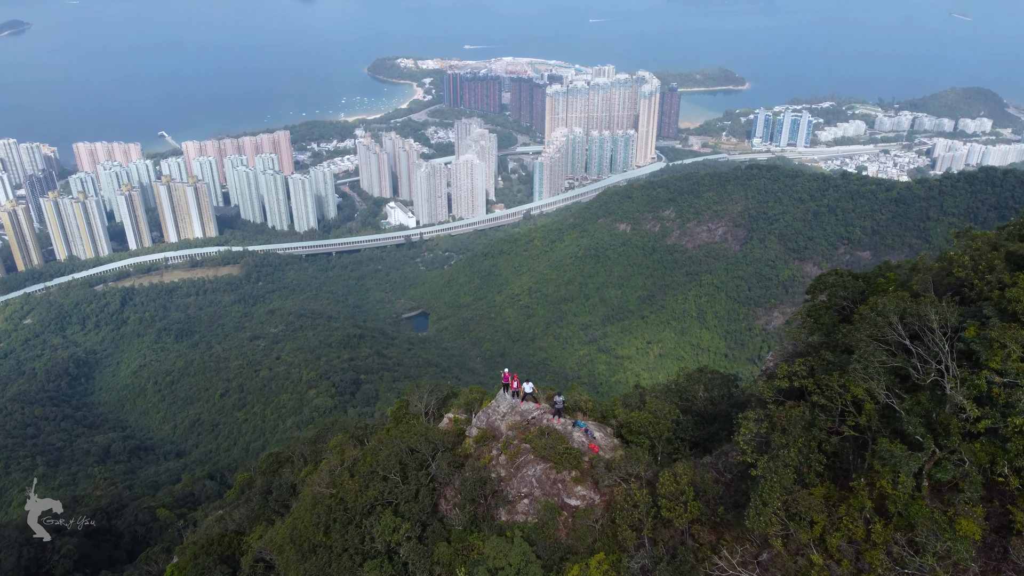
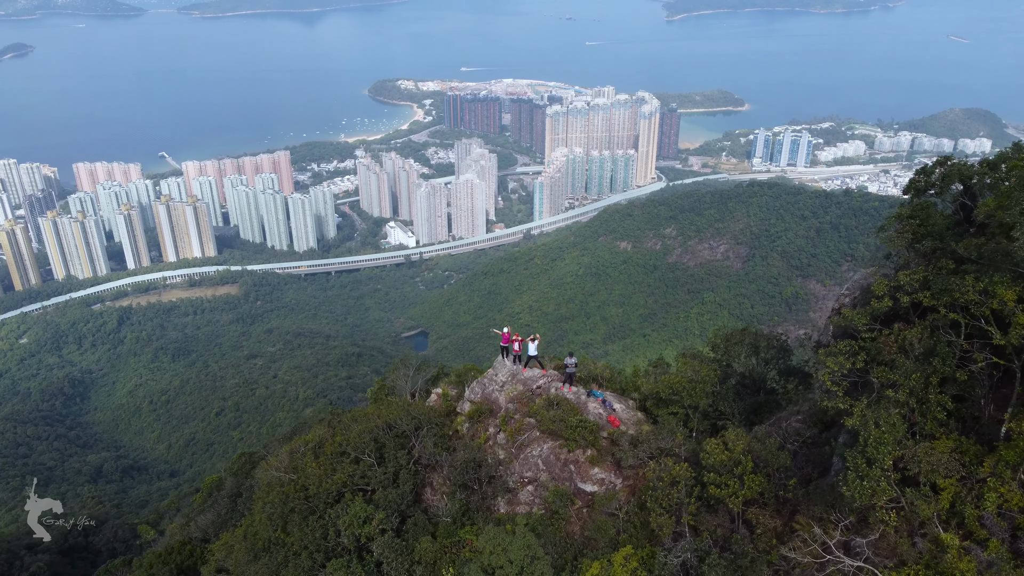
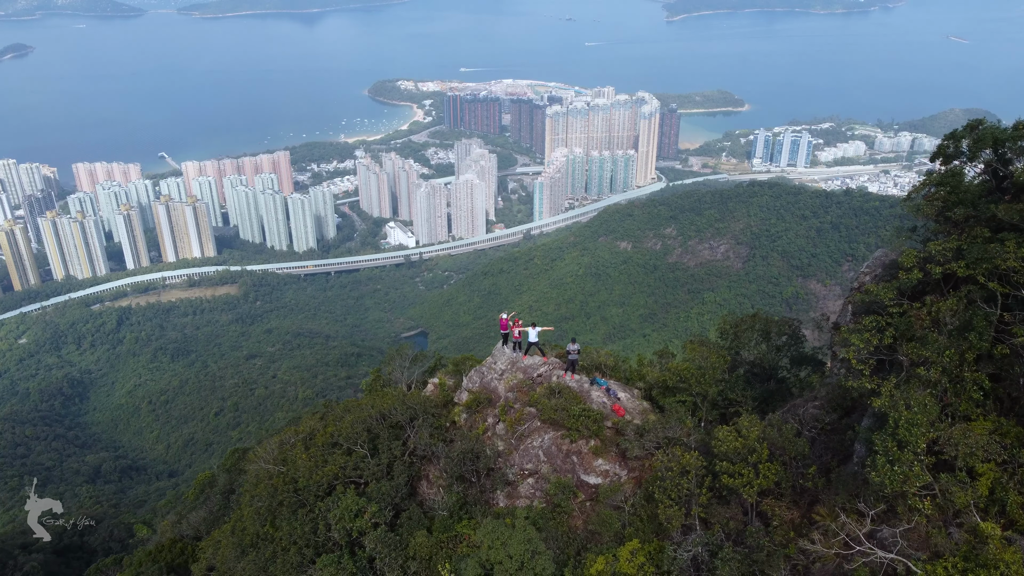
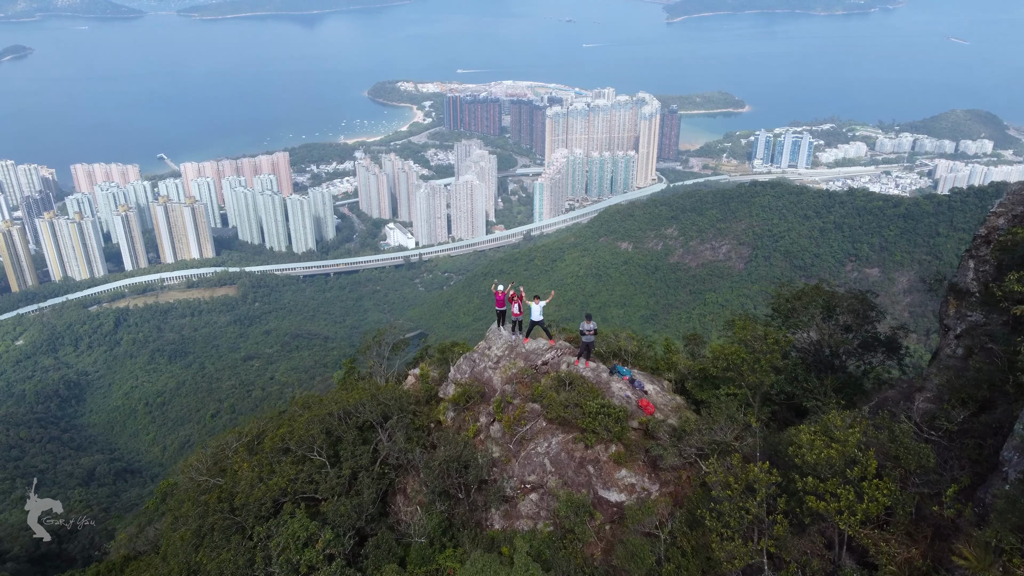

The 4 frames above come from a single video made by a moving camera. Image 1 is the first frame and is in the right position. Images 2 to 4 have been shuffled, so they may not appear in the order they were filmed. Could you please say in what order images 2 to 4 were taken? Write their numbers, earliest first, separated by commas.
2, 3, 4
